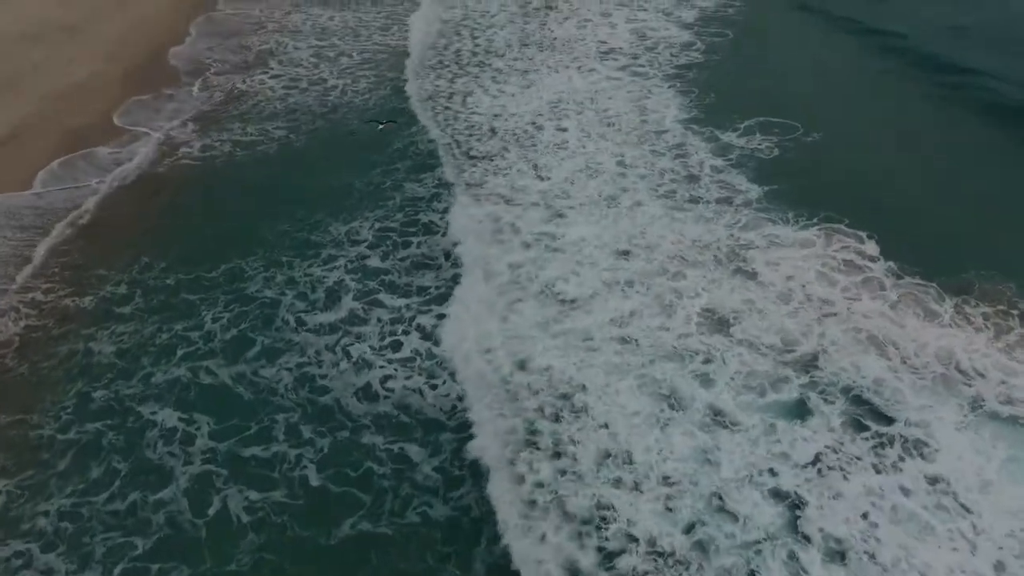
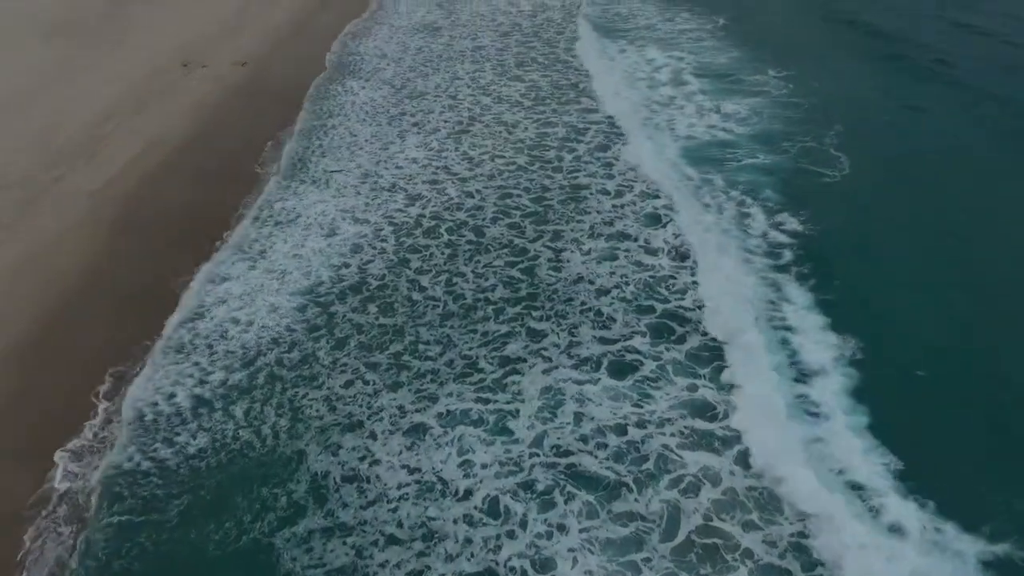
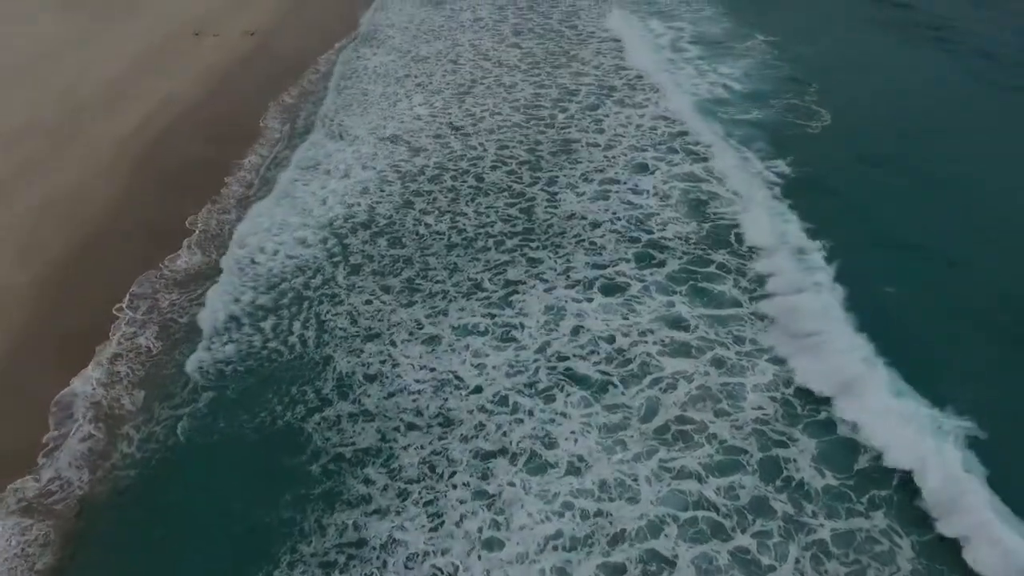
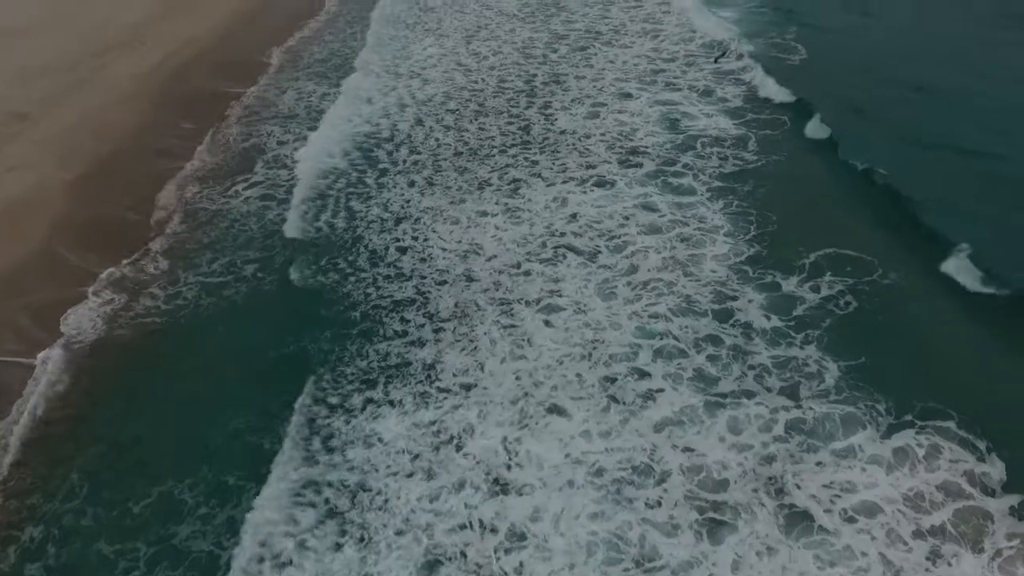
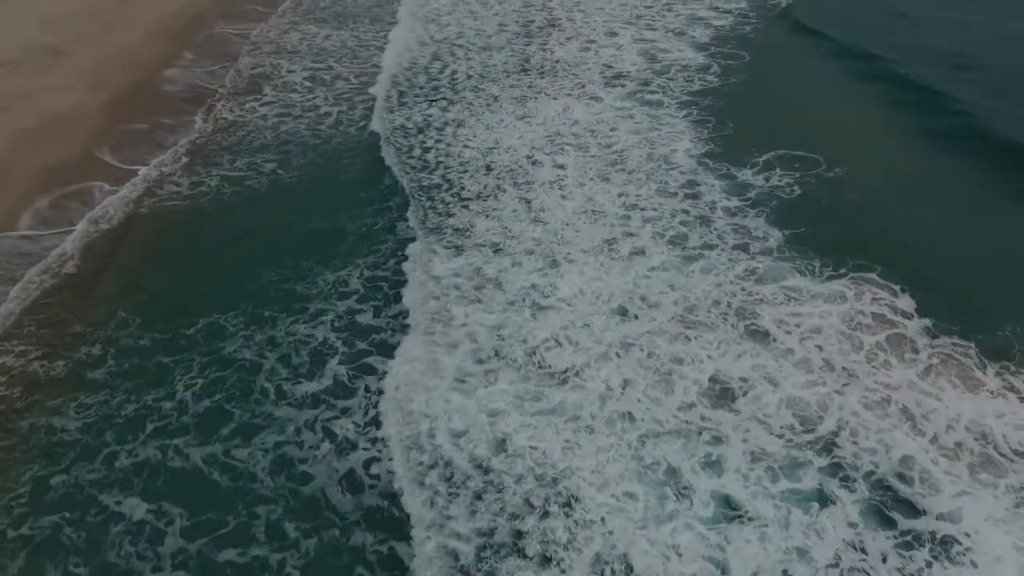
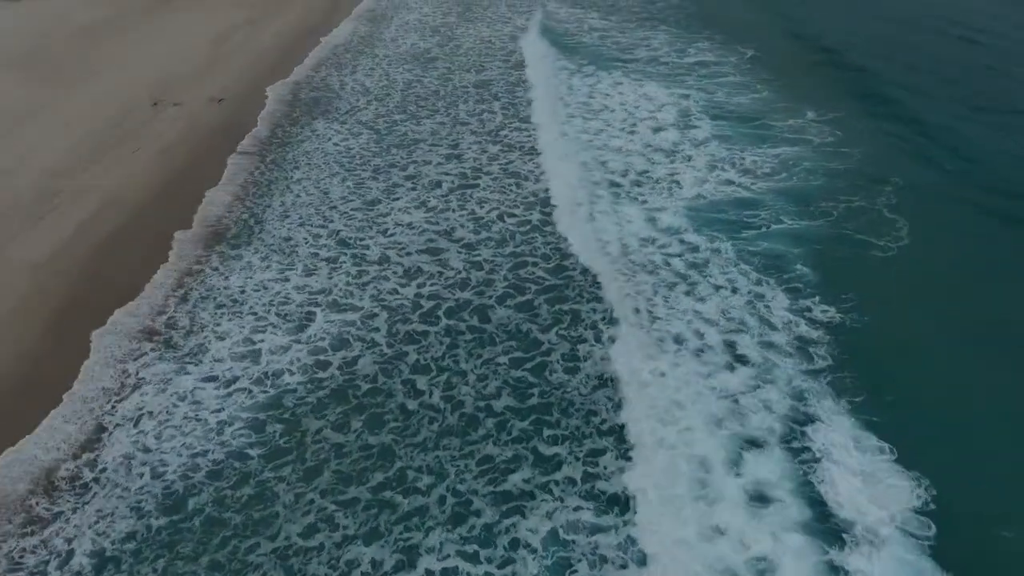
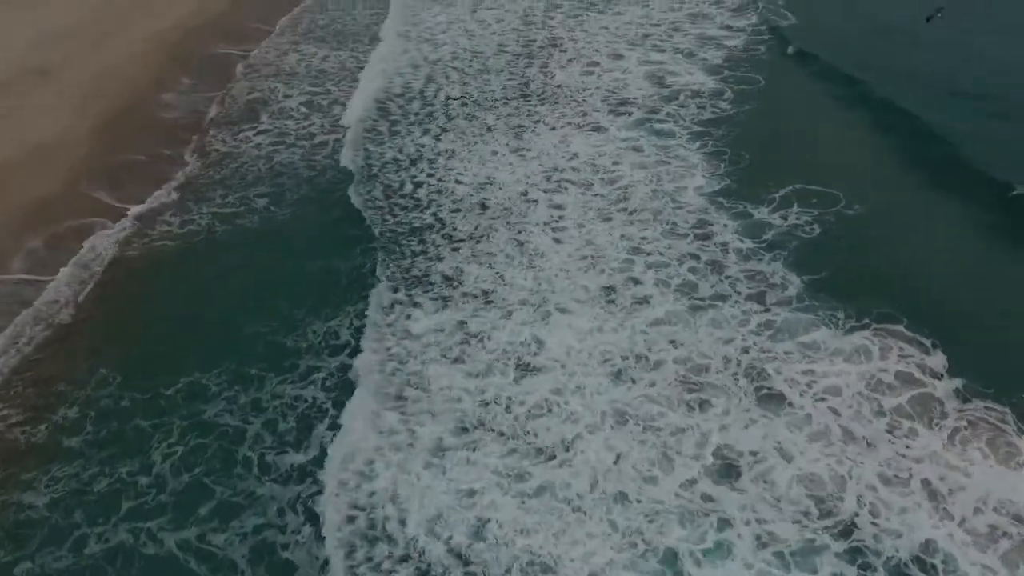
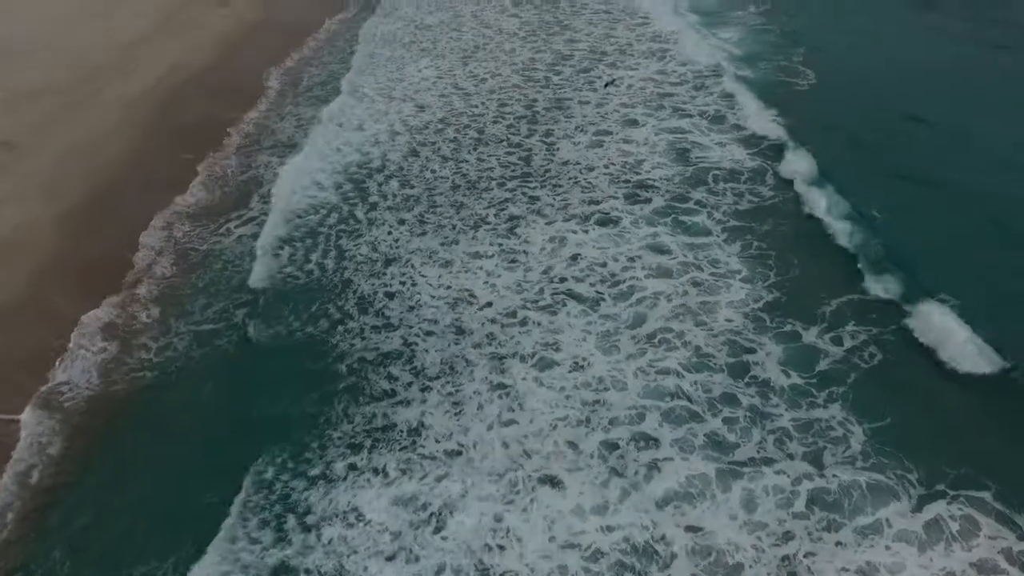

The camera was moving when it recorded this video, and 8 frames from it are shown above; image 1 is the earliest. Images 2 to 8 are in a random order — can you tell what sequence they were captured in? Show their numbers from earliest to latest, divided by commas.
5, 7, 4, 8, 3, 2, 6
